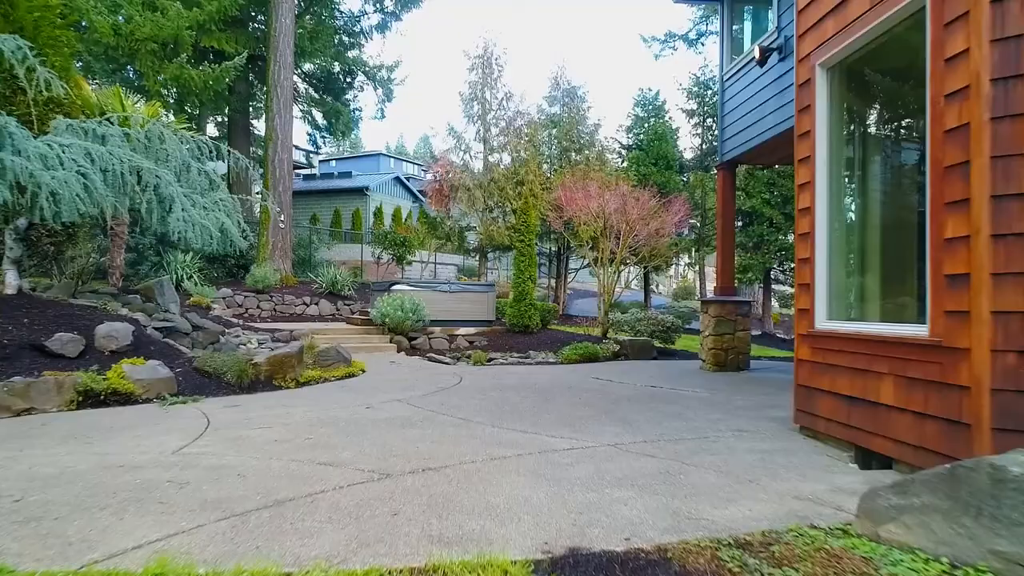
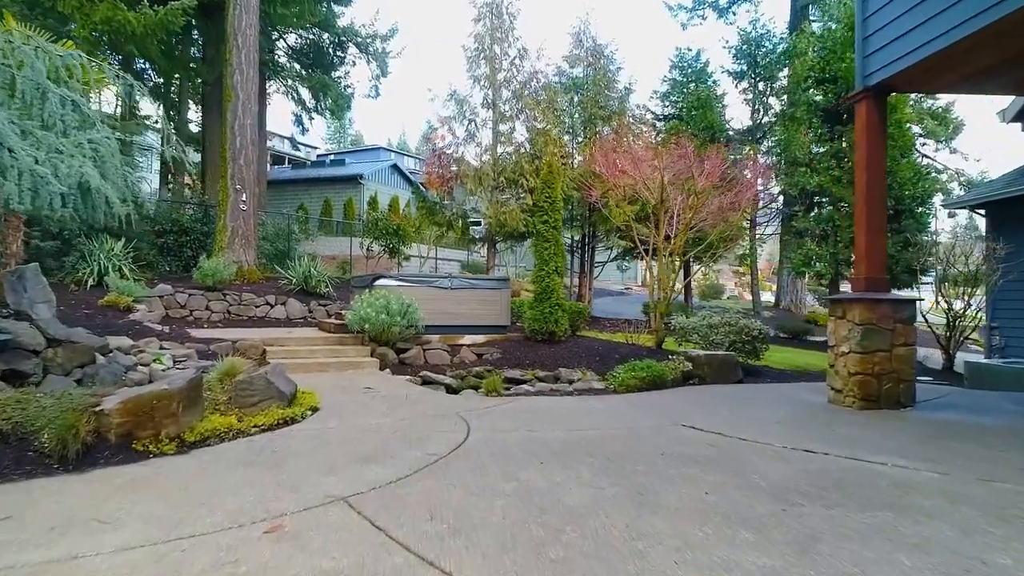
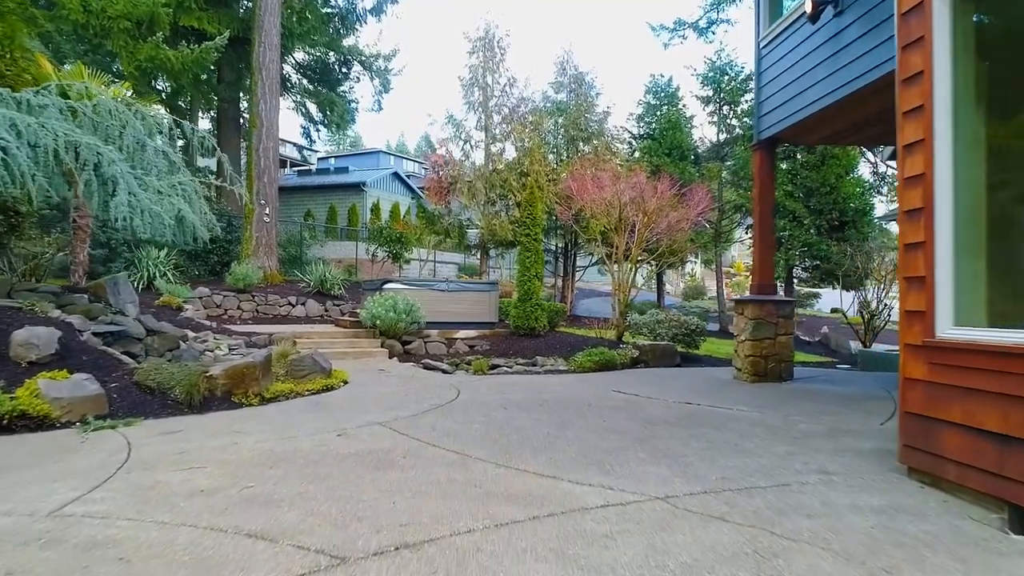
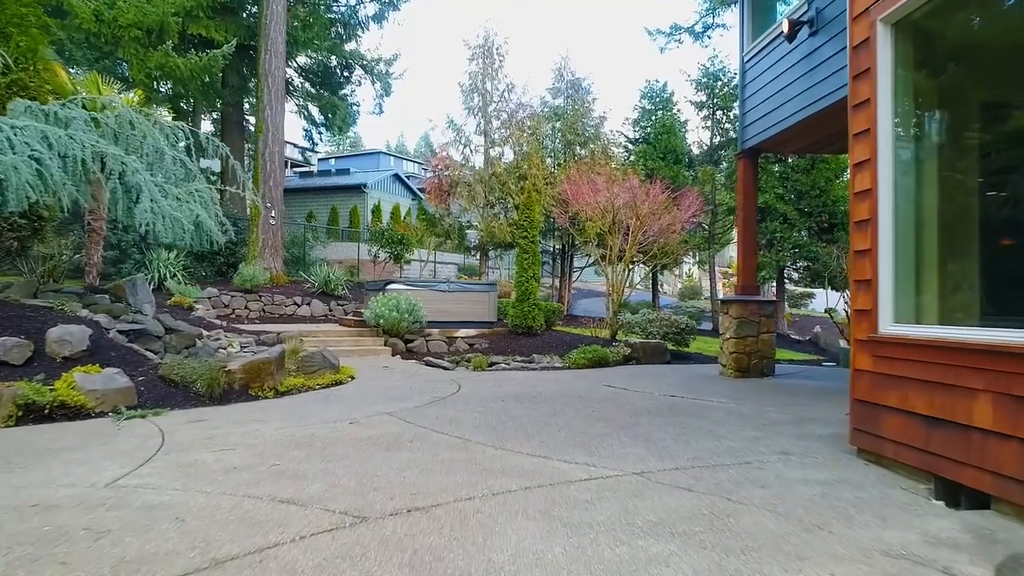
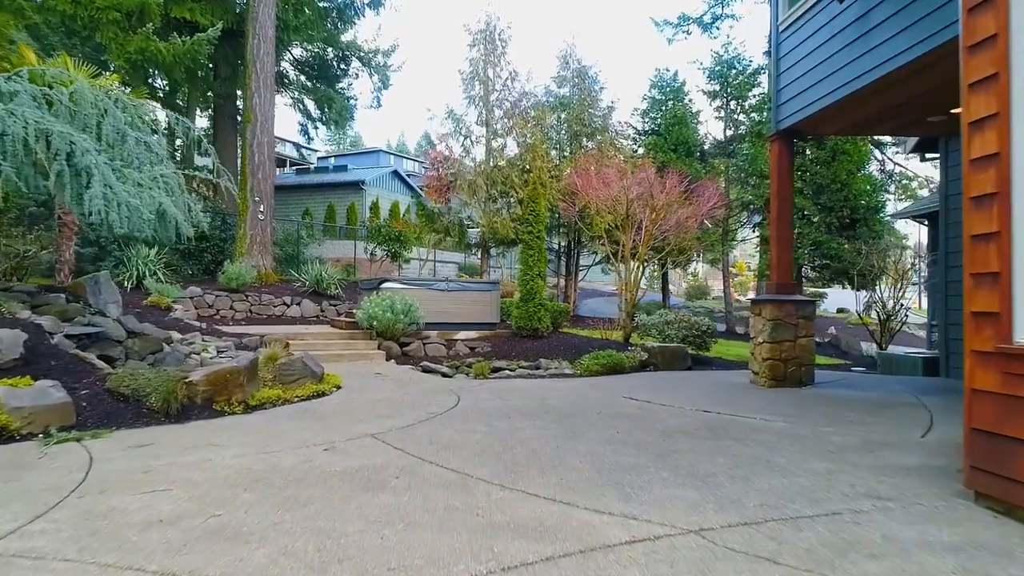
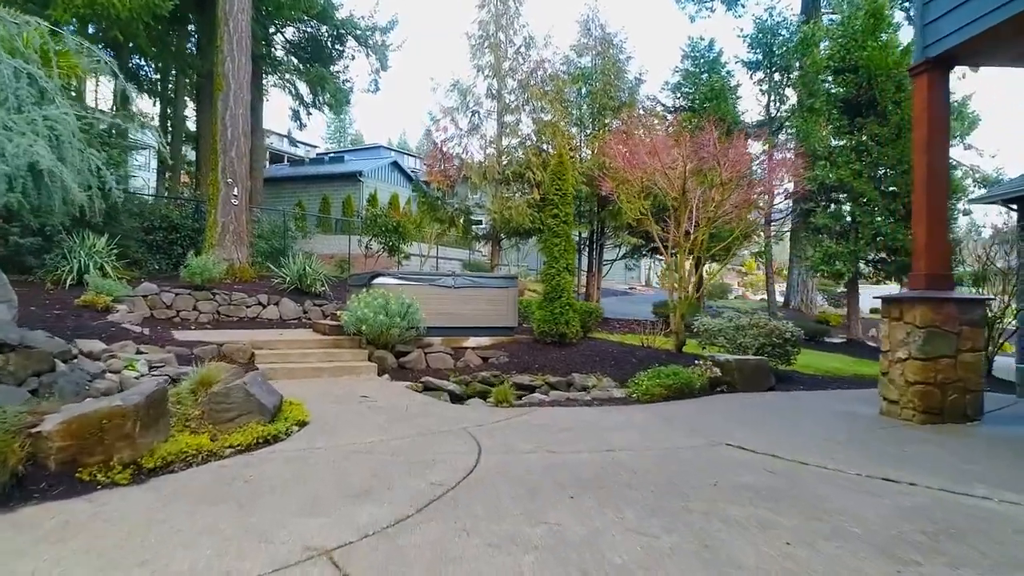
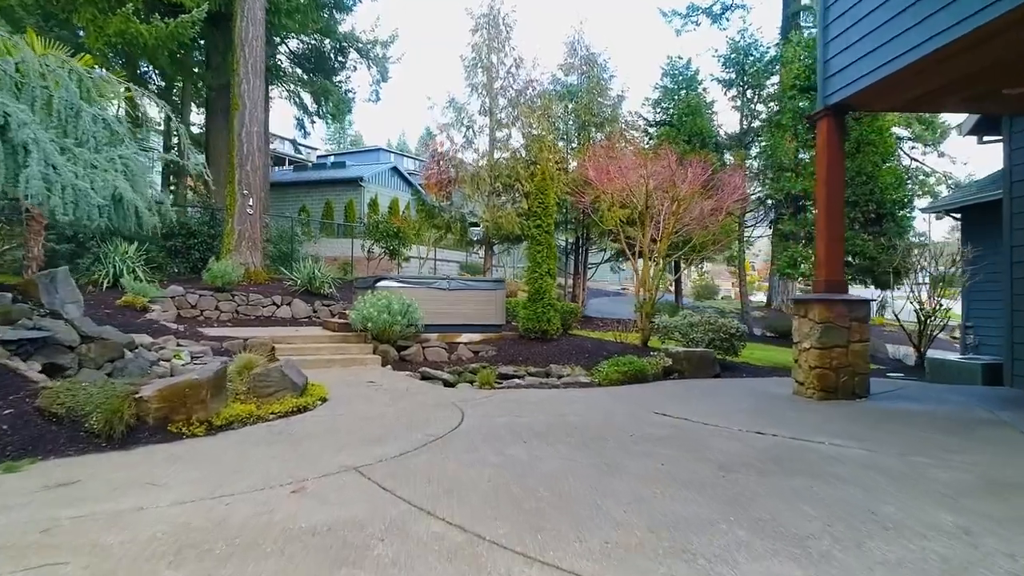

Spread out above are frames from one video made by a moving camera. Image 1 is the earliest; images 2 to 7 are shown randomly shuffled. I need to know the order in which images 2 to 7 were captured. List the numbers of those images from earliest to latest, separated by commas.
4, 3, 5, 7, 2, 6
